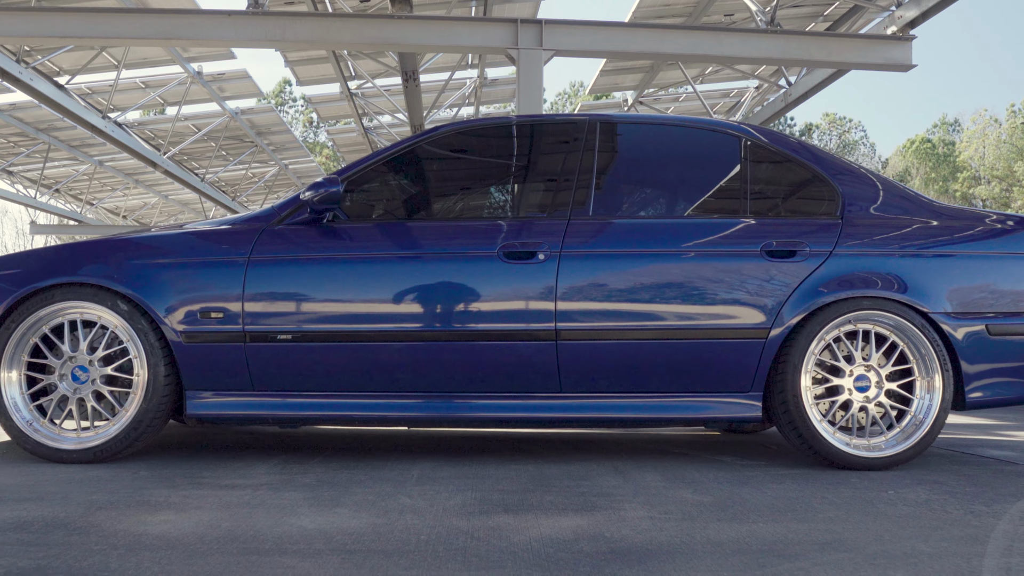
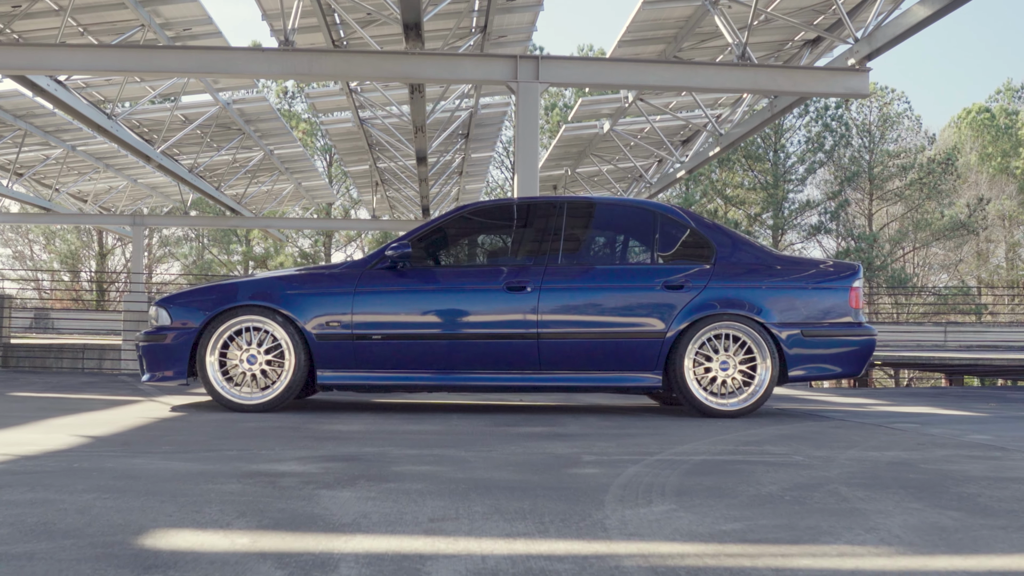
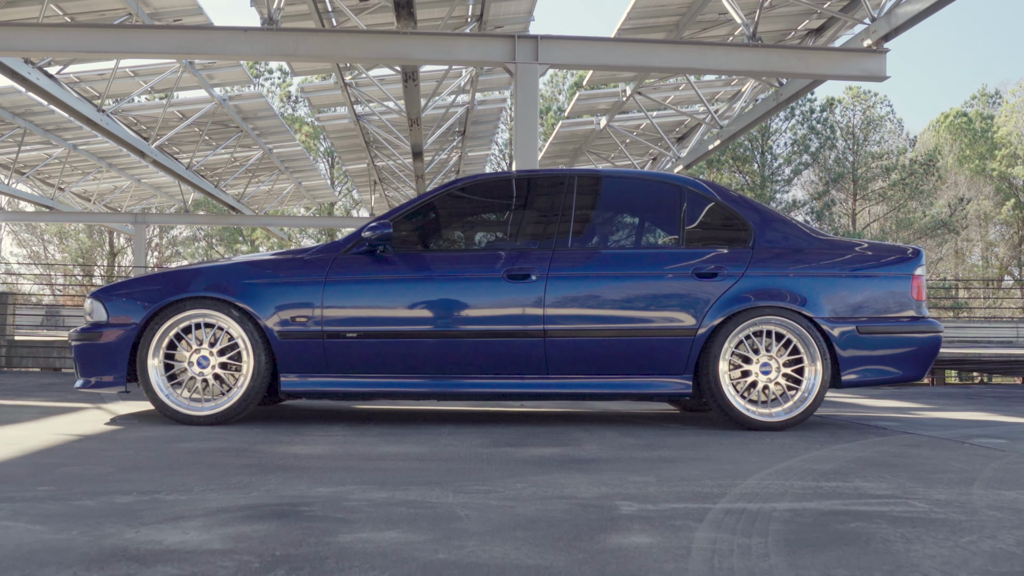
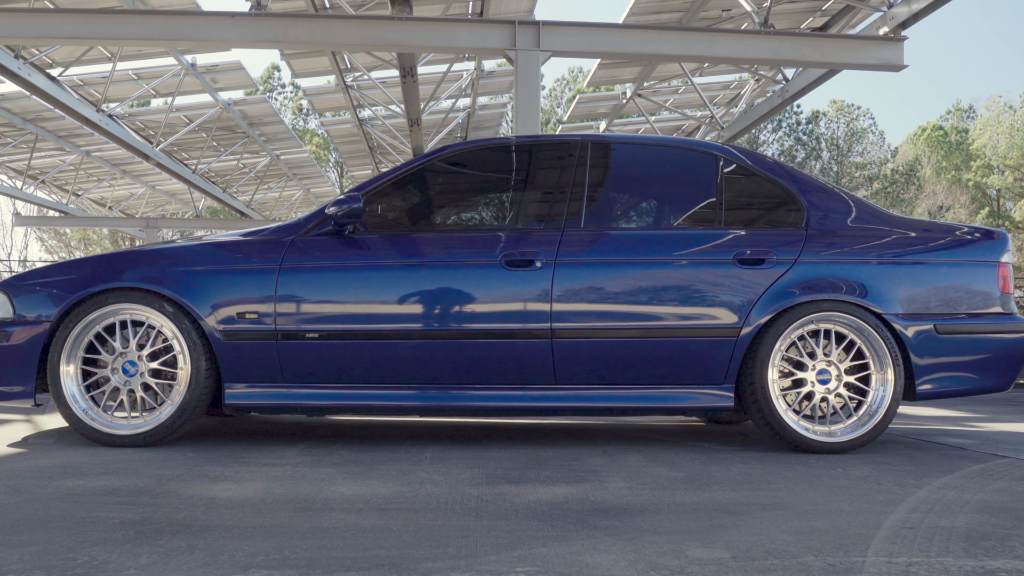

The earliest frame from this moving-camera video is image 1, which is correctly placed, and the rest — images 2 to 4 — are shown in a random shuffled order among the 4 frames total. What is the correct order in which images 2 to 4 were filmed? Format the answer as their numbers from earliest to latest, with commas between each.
4, 3, 2
